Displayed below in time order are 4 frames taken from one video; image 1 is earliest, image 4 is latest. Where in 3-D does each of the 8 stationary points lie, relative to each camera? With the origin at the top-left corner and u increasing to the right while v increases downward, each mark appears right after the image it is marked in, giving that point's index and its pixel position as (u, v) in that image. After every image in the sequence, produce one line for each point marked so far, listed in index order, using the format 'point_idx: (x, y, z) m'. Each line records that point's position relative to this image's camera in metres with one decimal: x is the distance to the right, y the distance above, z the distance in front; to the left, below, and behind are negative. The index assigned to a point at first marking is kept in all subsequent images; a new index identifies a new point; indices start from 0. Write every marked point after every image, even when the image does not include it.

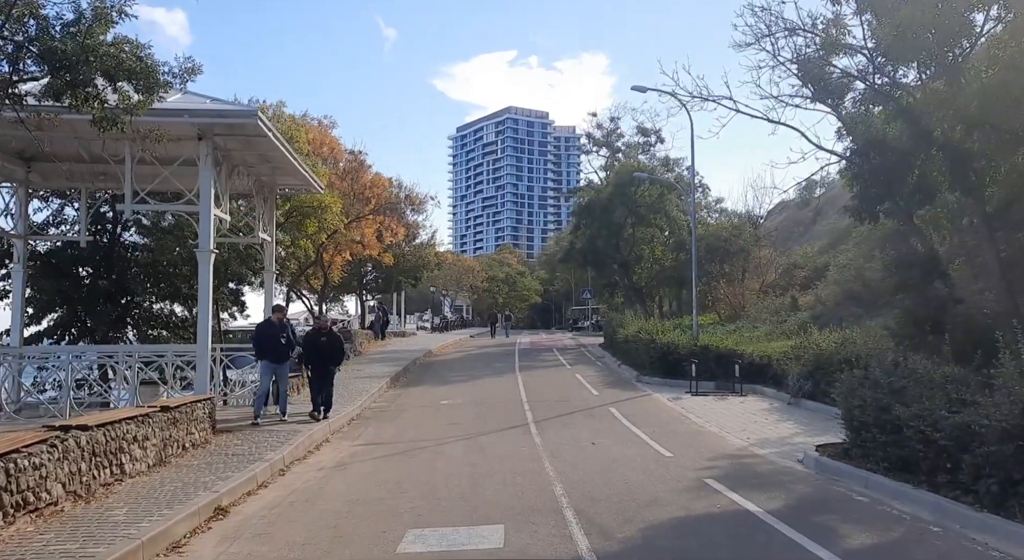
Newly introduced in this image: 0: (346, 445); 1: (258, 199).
0: (-2.9, -2.9, +13.2) m
1: (-5.8, +1.8, +17.0) m
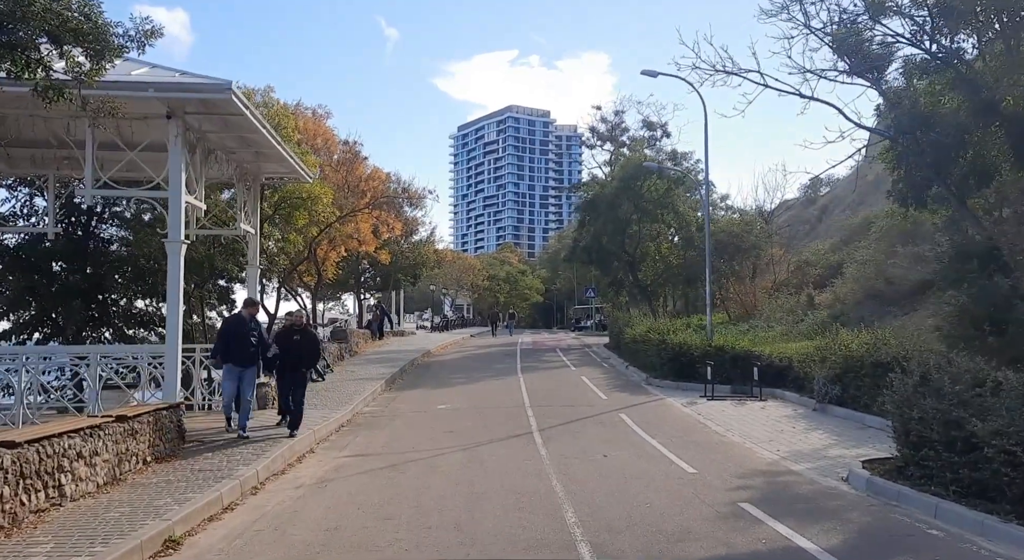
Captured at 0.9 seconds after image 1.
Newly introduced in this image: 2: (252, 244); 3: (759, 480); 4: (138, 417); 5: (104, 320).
0: (-2.9, -2.8, +12.0) m
1: (-5.7, +1.9, +15.8) m
2: (-5.7, +0.8, +16.5) m
3: (+3.1, -2.5, +9.5) m
4: (-4.7, -1.7, +9.5) m
5: (-9.8, -1.0, +18.3) m
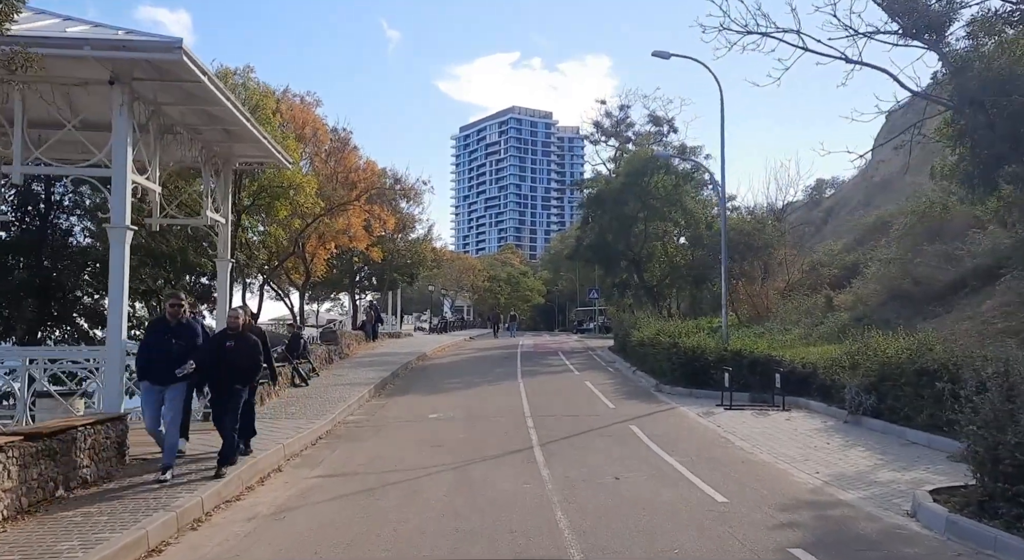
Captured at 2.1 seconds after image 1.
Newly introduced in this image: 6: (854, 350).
0: (-2.9, -2.7, +10.4) m
1: (-5.7, +2.0, +14.2) m
2: (-5.7, +0.9, +14.9) m
3: (+3.0, -2.4, +7.8) m
4: (-4.7, -1.6, +7.9) m
5: (-9.9, -0.8, +16.7) m
6: (+7.0, -1.4, +15.4) m
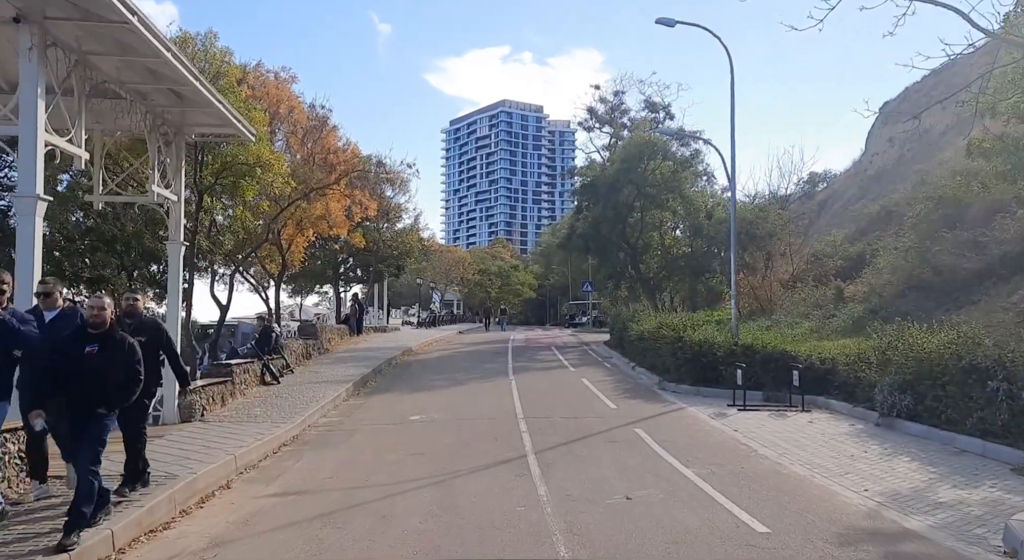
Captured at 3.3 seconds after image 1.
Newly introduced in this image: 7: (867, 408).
0: (-3.0, -2.5, +8.7) m
1: (-5.9, +2.3, +12.5) m
2: (-5.9, +1.1, +13.2) m
3: (+3.0, -2.2, +6.2) m
4: (-4.8, -1.4, +6.2) m
5: (-10.1, -0.6, +14.9) m
6: (+6.8, -1.2, +13.9) m
7: (+6.4, -2.3, +13.6) m
